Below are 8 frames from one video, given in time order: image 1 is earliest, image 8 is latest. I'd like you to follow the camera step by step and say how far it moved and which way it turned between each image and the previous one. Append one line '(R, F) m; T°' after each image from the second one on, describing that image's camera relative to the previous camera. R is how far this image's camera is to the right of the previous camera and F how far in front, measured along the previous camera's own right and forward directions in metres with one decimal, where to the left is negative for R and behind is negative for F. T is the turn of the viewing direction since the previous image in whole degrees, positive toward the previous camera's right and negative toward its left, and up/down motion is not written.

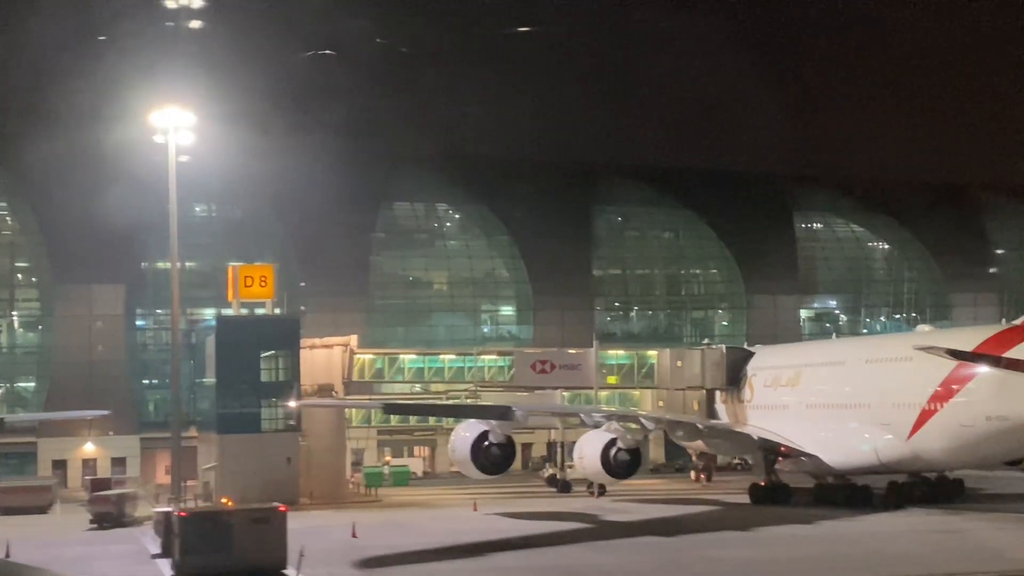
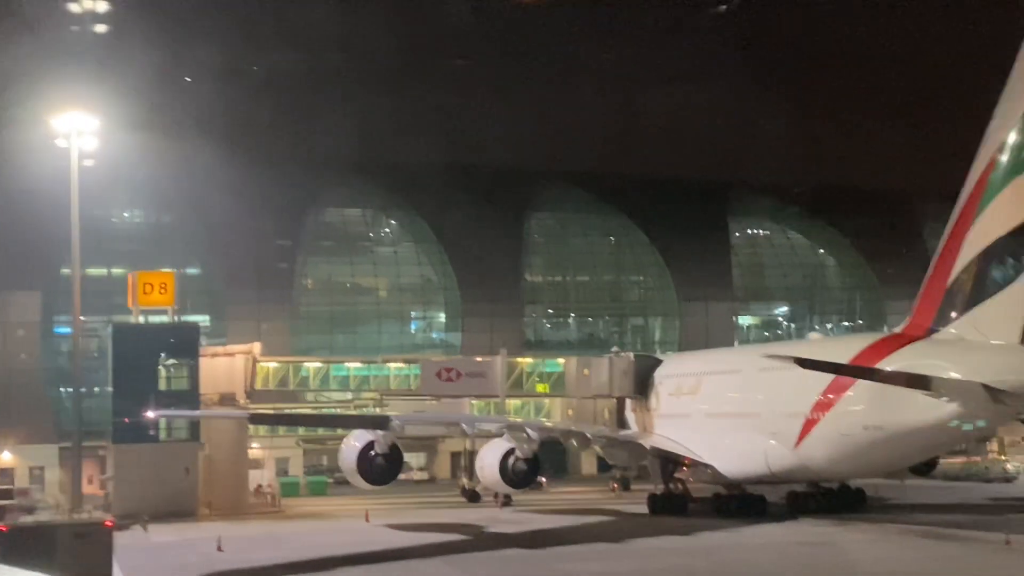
(+1.8, +0.3) m; +1°
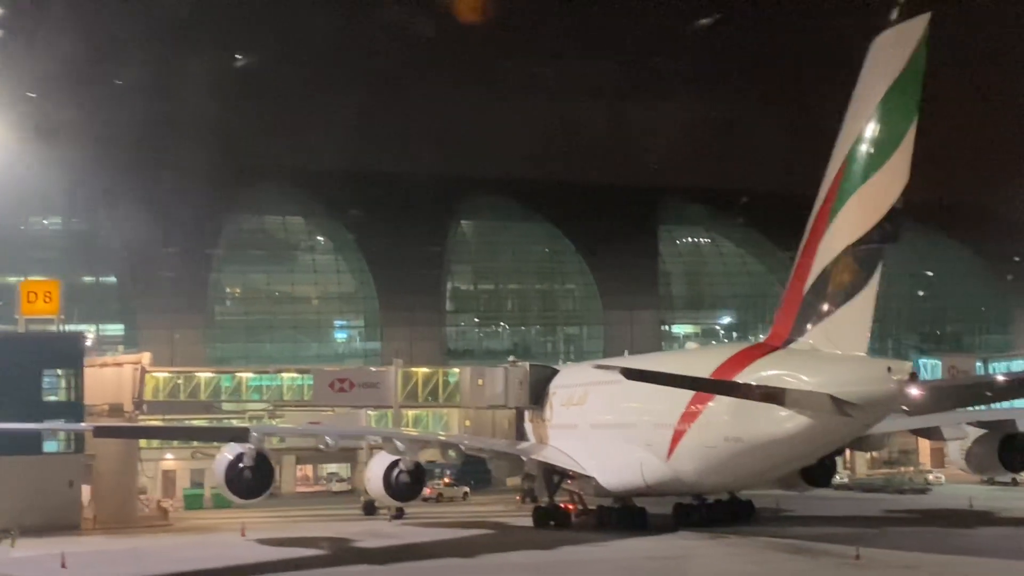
(+2.0, +0.3) m; +1°
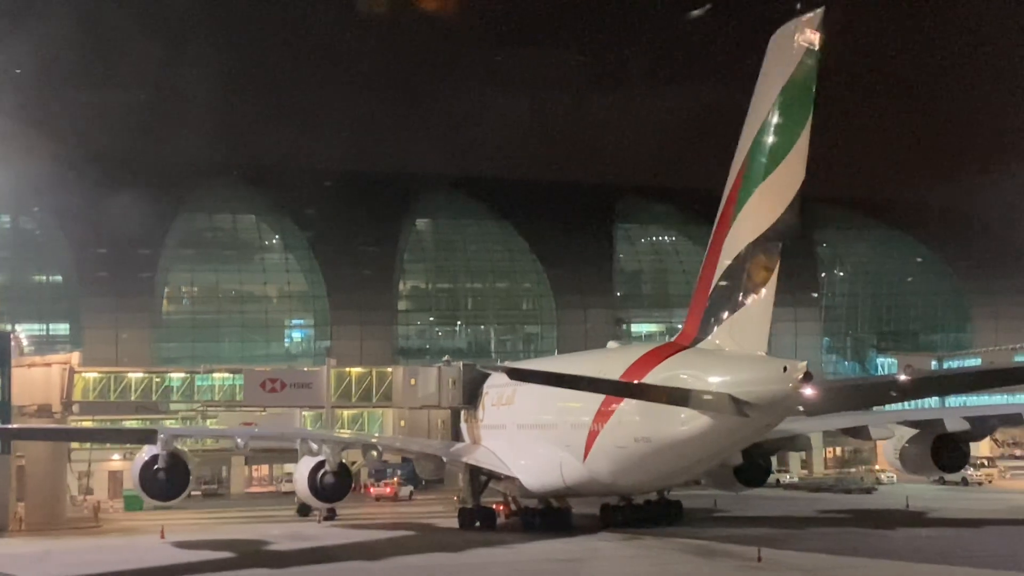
(+1.3, +0.2) m; 0°
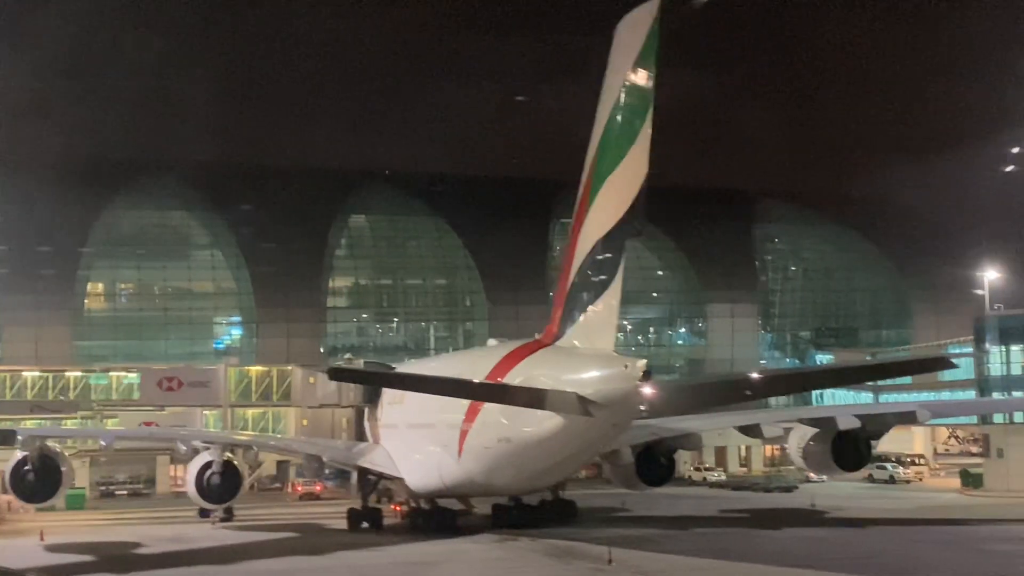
(+2.0, +0.3) m; 0°
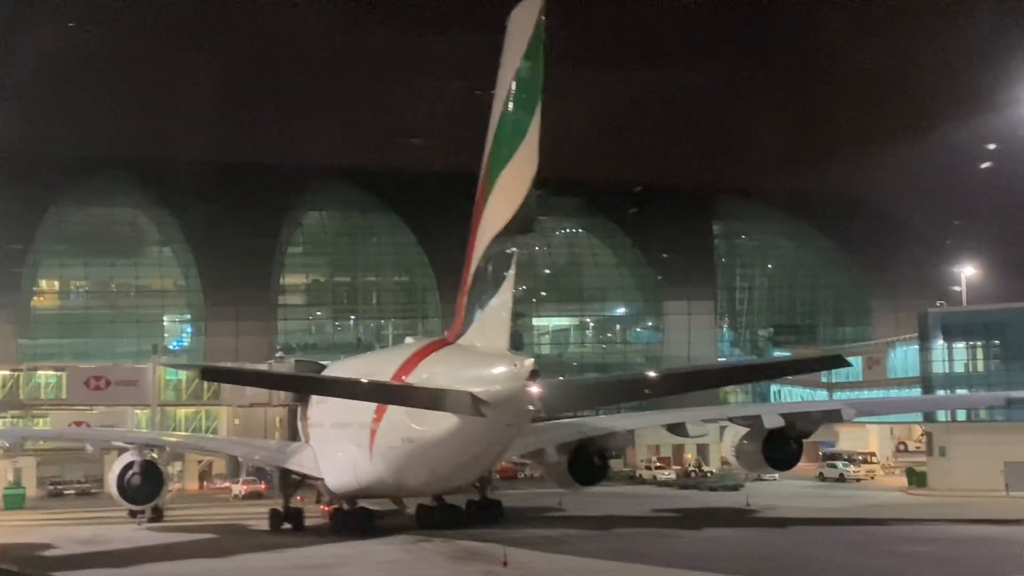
(+1.3, +0.2) m; 0°
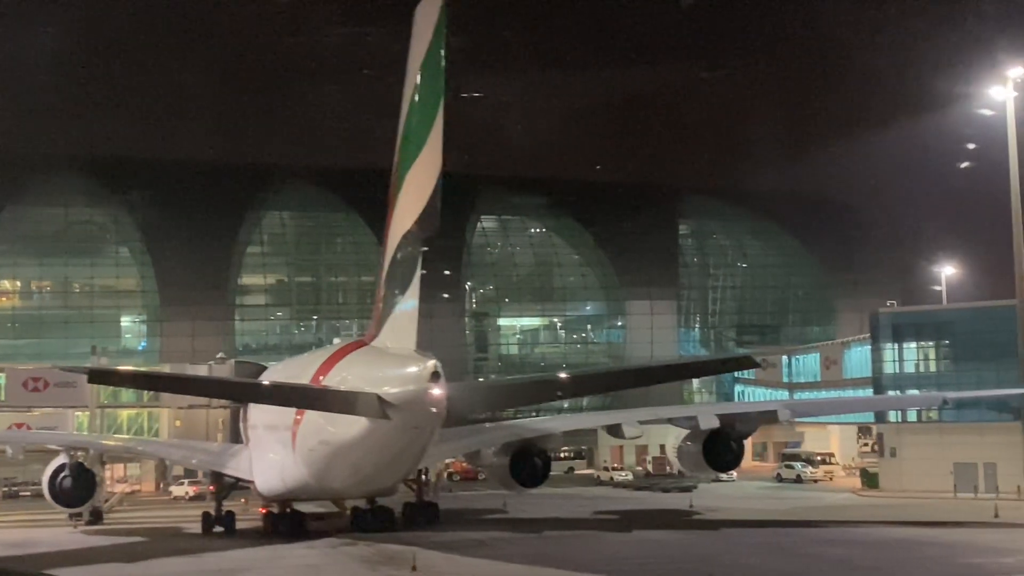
(+1.1, +0.2) m; 0°
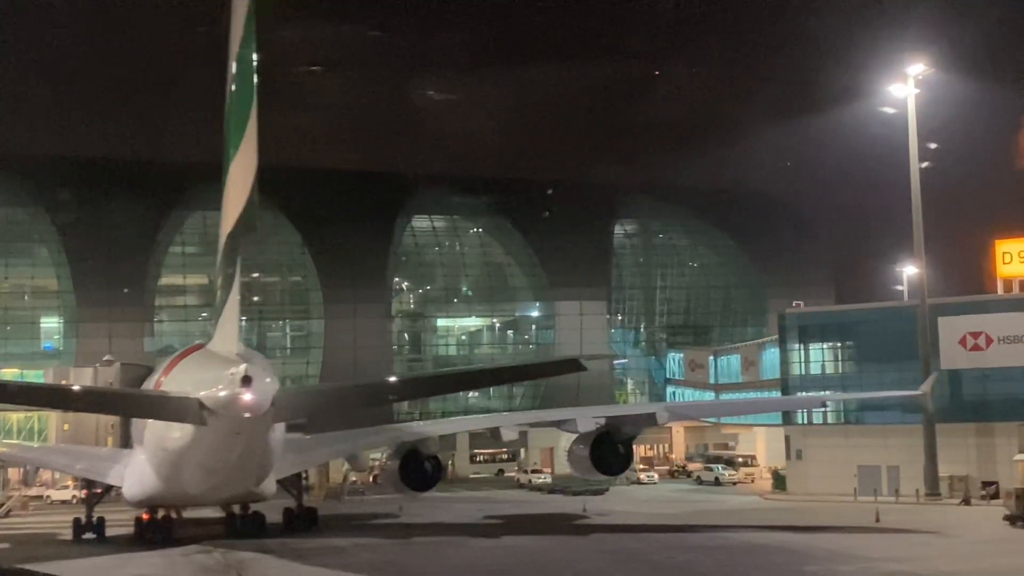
(+2.0, +0.3) m; 0°
